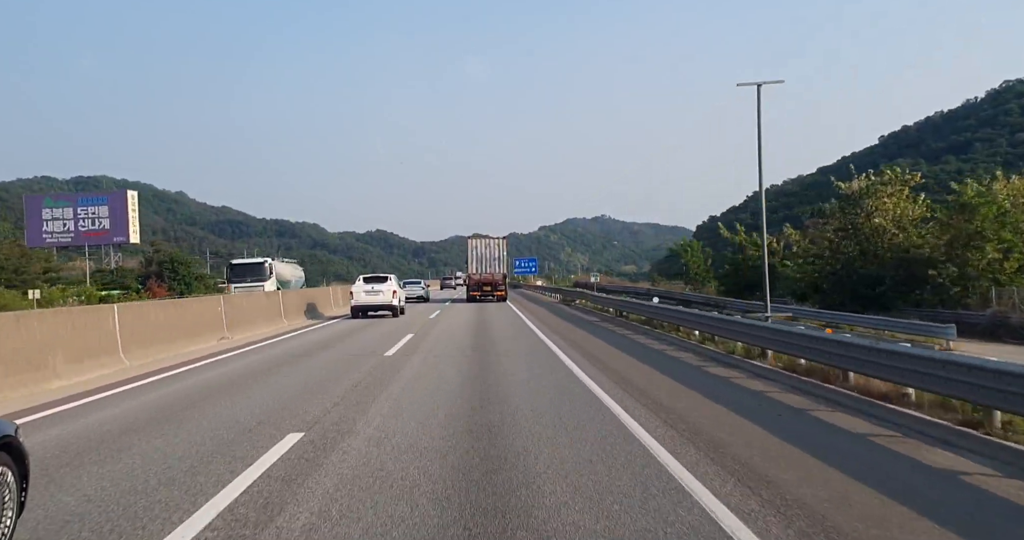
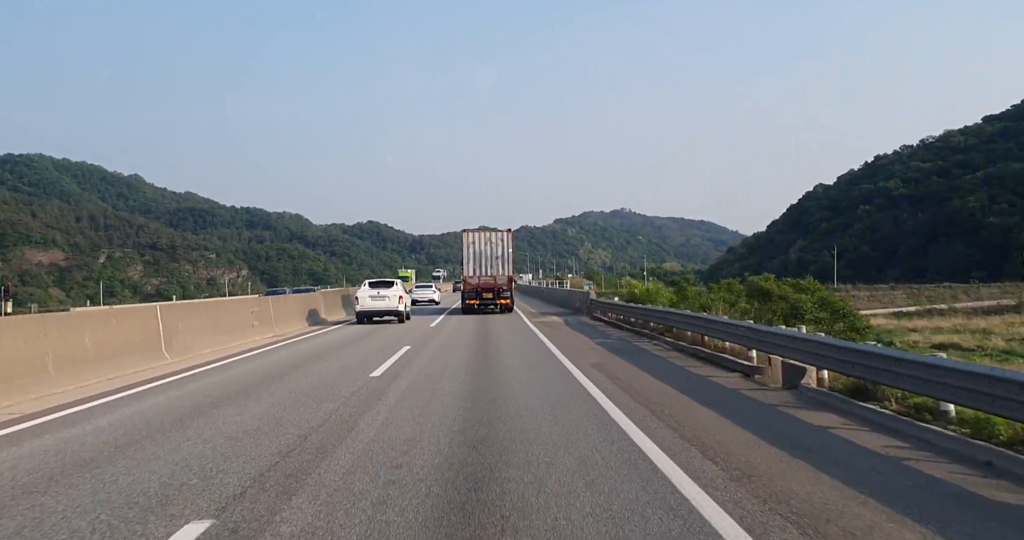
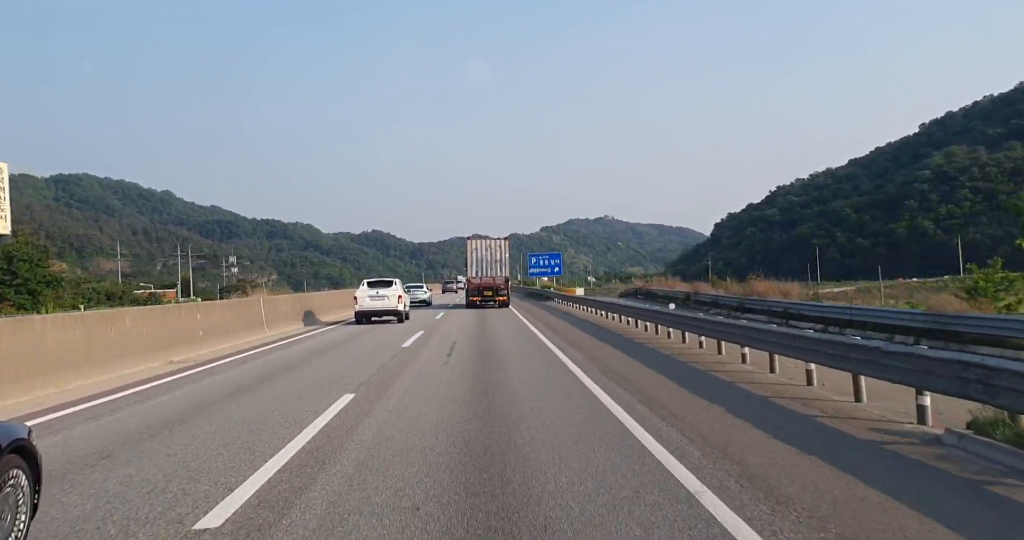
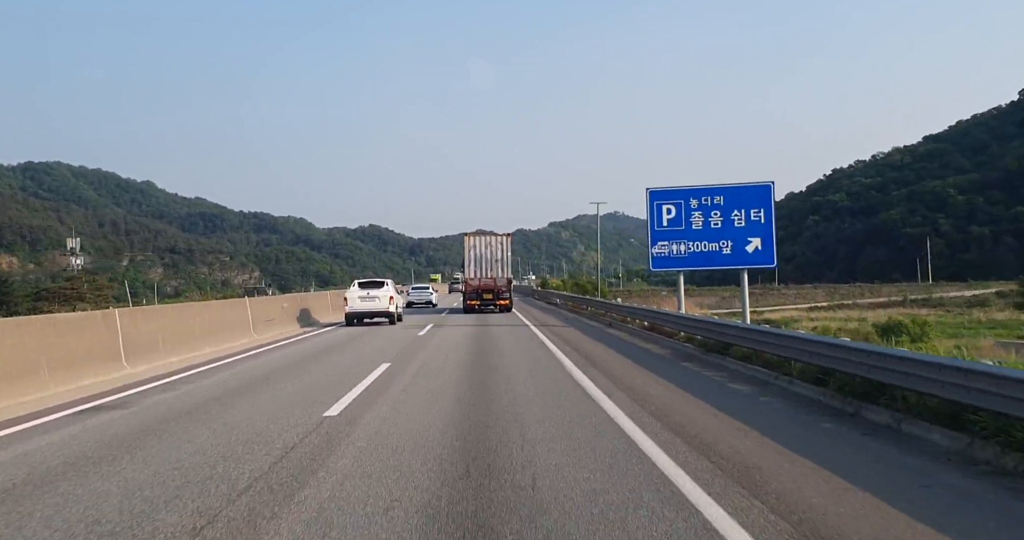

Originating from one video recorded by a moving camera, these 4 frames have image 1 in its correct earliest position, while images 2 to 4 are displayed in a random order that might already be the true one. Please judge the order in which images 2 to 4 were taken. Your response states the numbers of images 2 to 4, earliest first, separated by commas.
3, 4, 2
